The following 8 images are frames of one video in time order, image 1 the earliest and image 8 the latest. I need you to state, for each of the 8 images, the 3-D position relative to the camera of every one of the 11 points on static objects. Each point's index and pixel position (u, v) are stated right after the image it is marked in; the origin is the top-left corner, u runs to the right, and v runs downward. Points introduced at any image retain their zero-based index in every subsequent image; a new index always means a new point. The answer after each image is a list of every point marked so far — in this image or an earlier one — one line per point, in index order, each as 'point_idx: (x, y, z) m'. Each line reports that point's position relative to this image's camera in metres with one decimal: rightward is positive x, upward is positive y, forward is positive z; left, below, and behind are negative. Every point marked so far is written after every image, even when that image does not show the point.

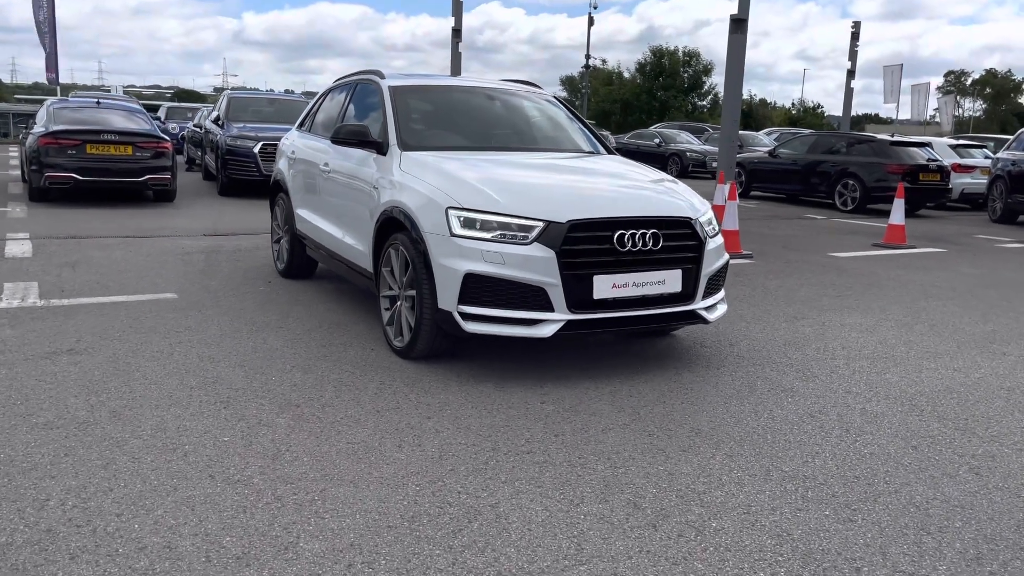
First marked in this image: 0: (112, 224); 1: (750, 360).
0: (-4.9, +0.8, +11.0) m
1: (+1.4, -0.4, +5.3) m
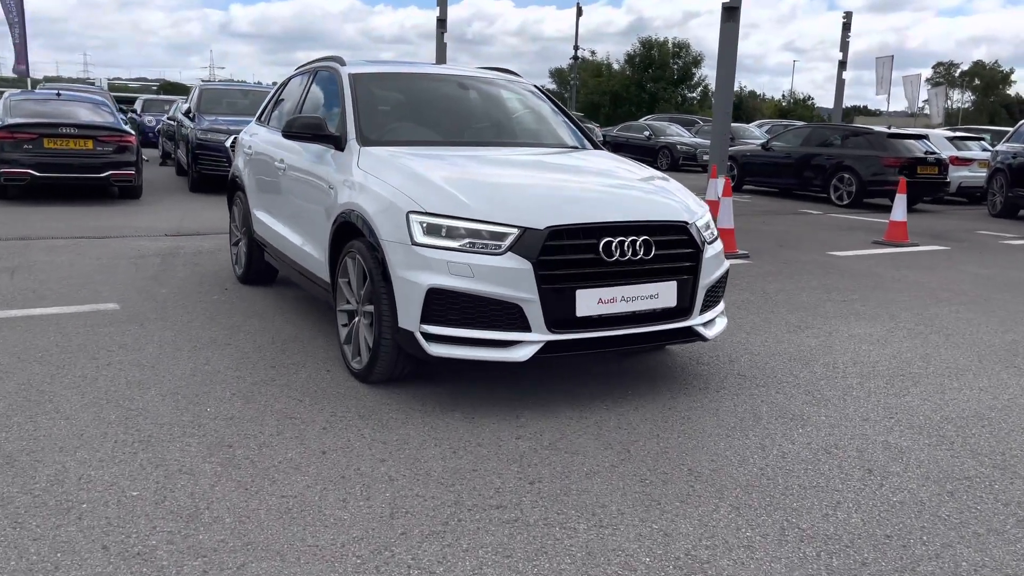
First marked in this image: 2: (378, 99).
0: (-5.1, +0.8, +10.4) m
1: (+1.3, -0.5, +4.7) m
2: (-0.8, +1.2, +5.5) m
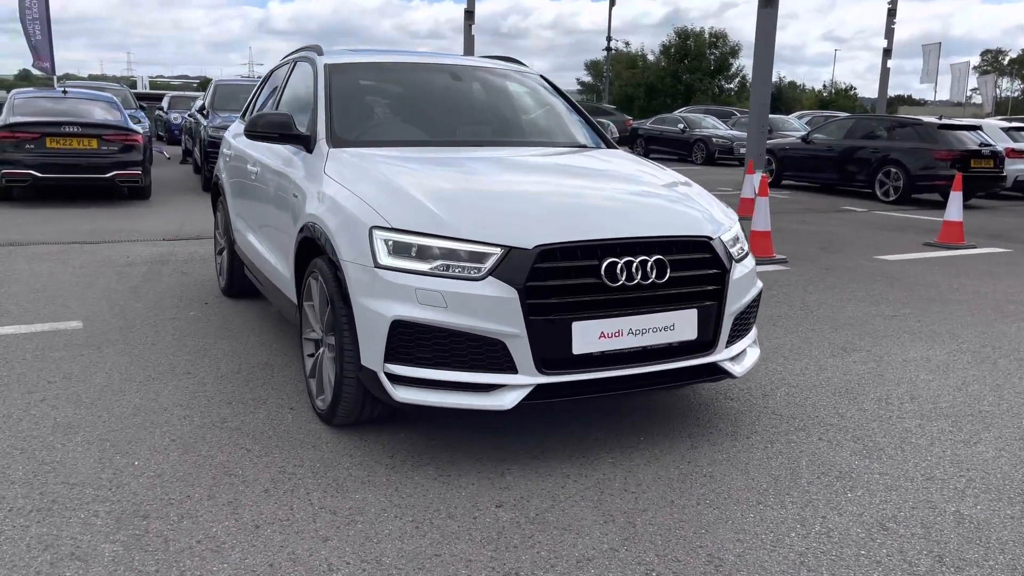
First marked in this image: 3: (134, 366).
0: (-4.9, +0.7, +9.9) m
1: (+1.2, -0.6, +4.0) m
2: (-0.8, +1.1, +4.8) m
3: (-1.9, -0.4, +4.6) m
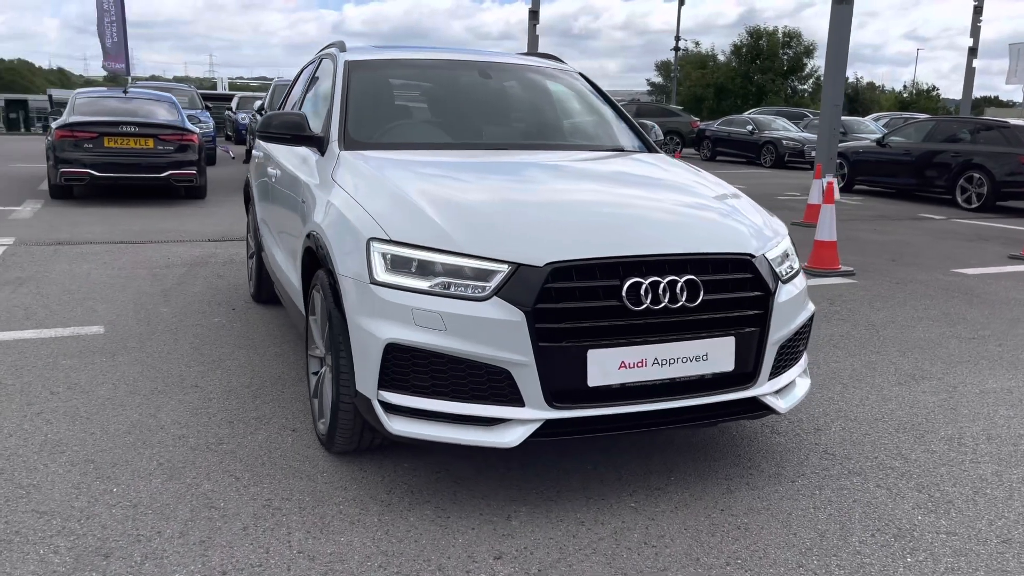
0: (-4.4, +0.7, +9.9) m
1: (+1.3, -0.7, +3.5) m
2: (-0.6, +1.0, +4.5) m
3: (-1.8, -0.4, +4.4) m
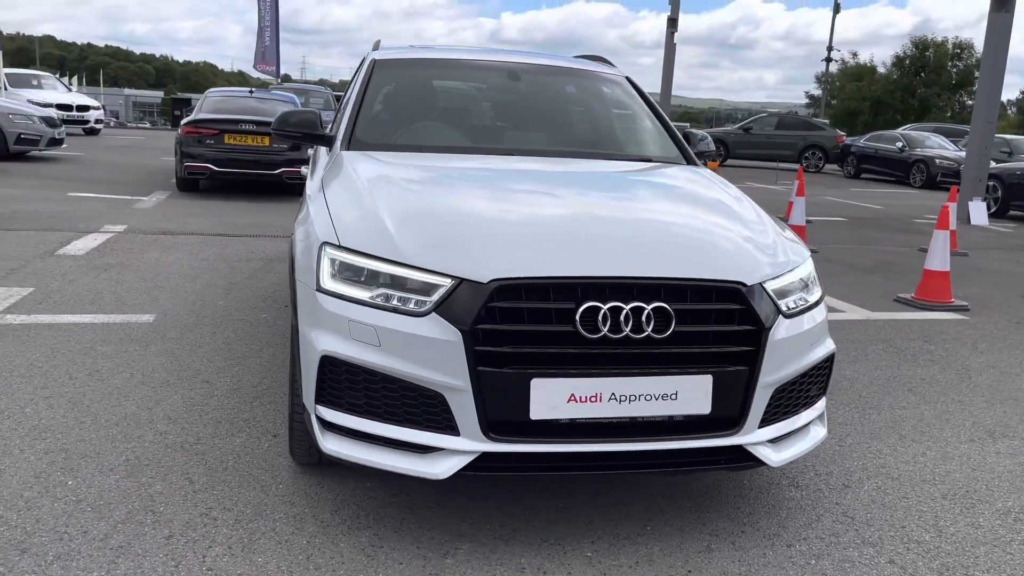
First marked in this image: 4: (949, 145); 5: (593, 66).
0: (-3.3, +0.8, +10.3) m
1: (+1.2, -0.8, +3.0) m
2: (-0.5, +1.0, +4.3) m
3: (-1.7, -0.4, +4.4) m
4: (+9.3, +3.0, +19.1) m
5: (+0.5, +1.2, +5.0) m
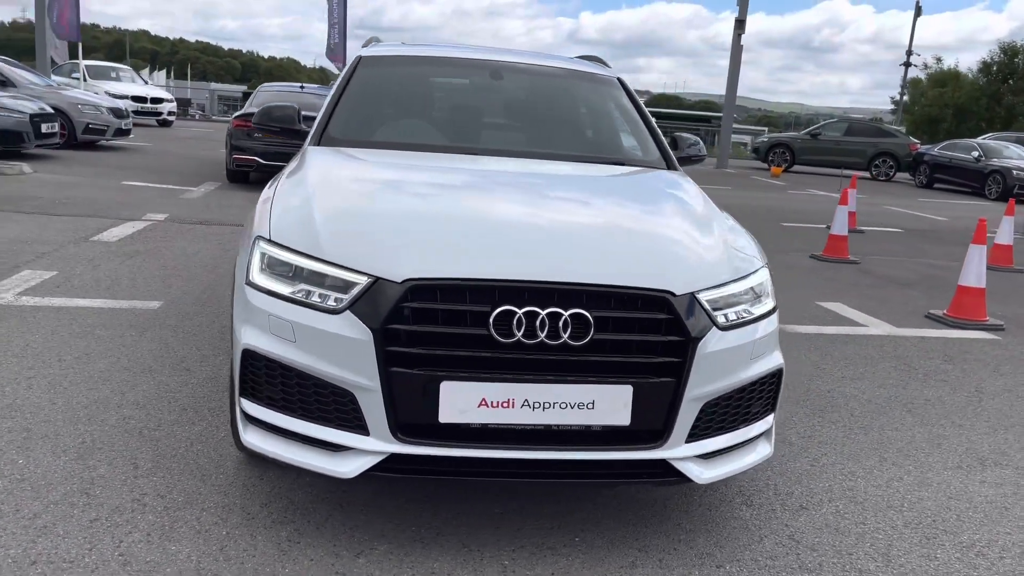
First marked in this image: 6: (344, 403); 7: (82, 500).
0: (-2.9, +0.9, +10.5) m
1: (+0.9, -0.9, +2.9) m
2: (-0.5, +1.0, +4.3) m
3: (-1.8, -0.3, +4.5) m
4: (+10.5, +2.7, +18.2) m
5: (+0.5, +1.2, +4.9) m
6: (-0.5, -0.3, +2.6) m
7: (-1.4, -0.7, +2.9) m
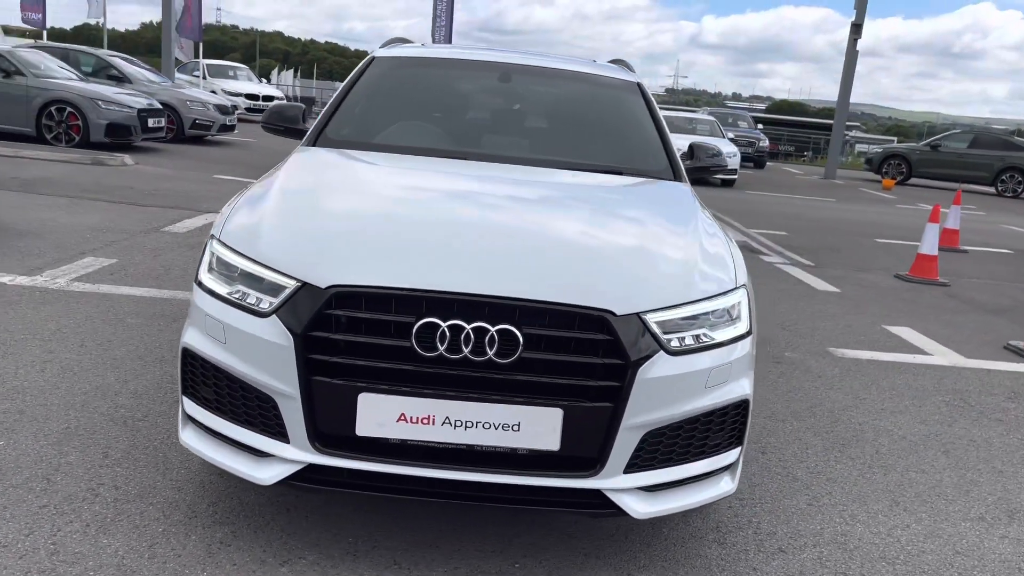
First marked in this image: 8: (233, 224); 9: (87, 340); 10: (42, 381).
0: (-2.0, +1.0, +10.7) m
1: (+0.7, -0.9, +2.7) m
2: (-0.4, +1.0, +4.3) m
3: (-1.8, -0.3, +4.7) m
4: (+12.3, +2.1, +16.6) m
5: (+0.6, +1.2, +4.7) m
6: (-0.7, -0.3, +2.5) m
7: (-1.6, -0.7, +3.0) m
8: (-0.9, +0.2, +2.8) m
9: (-2.1, -0.3, +4.6) m
10: (-2.0, -0.4, +3.9) m
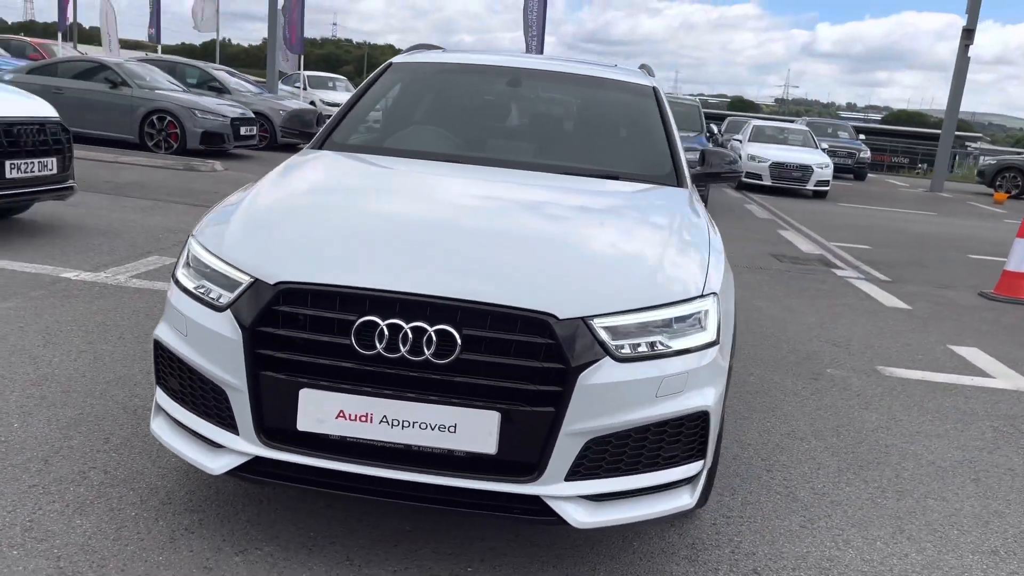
0: (-1.1, +0.9, +10.8) m
1: (+0.6, -1.0, +2.6) m
2: (-0.4, +1.0, +4.3) m
3: (-1.6, -0.3, +4.8) m
4: (+13.8, +1.6, +15.1) m
5: (+0.8, +1.1, +4.7) m
6: (-0.8, -0.3, +2.6) m
7: (-1.7, -0.6, +3.2) m
8: (-1.0, +0.2, +2.9) m
9: (-2.0, -0.3, +4.8) m
10: (-2.0, -0.4, +4.2) m
